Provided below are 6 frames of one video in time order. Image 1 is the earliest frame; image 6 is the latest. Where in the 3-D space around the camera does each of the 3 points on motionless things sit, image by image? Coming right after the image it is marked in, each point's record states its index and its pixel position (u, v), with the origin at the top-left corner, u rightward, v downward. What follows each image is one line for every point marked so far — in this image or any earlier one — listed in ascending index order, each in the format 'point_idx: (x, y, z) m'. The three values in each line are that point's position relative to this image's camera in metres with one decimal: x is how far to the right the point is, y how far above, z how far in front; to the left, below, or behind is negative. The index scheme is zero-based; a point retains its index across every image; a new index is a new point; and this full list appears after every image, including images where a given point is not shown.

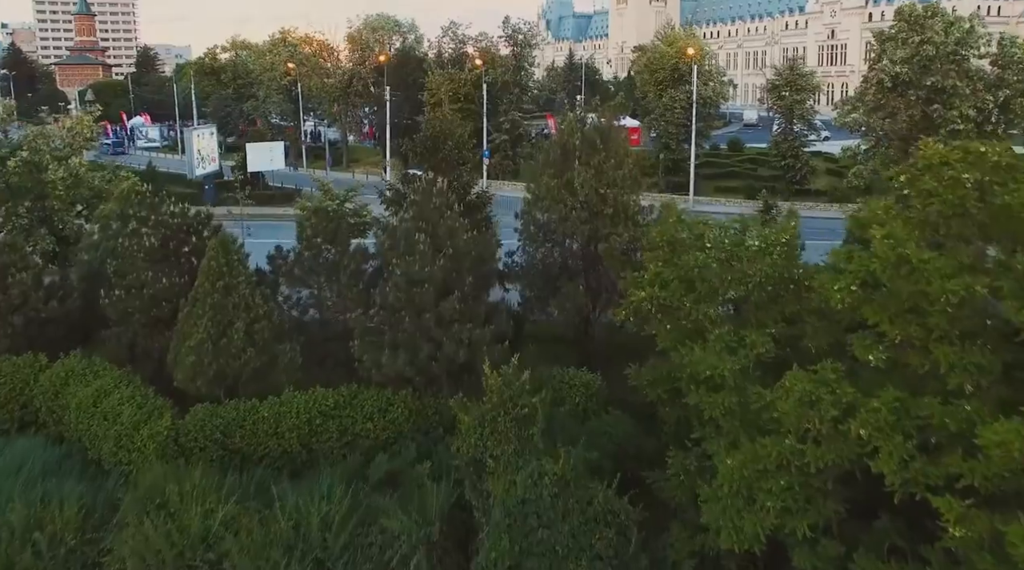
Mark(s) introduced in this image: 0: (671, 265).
0: (+2.3, +0.3, +13.3) m
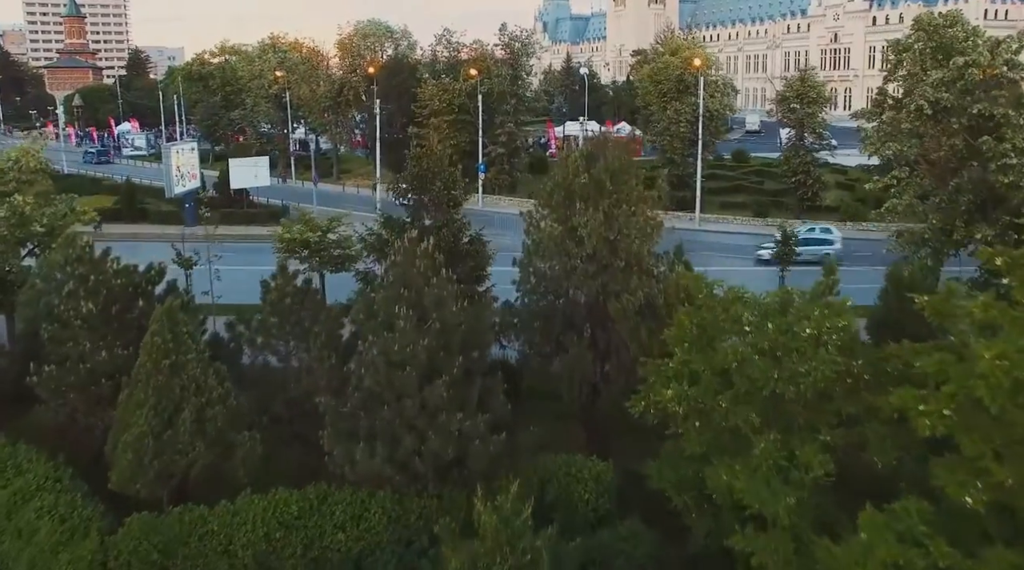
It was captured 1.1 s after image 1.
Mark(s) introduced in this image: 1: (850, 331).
0: (+2.3, -0.8, +11.0) m
1: (+3.9, -0.5, +10.5) m
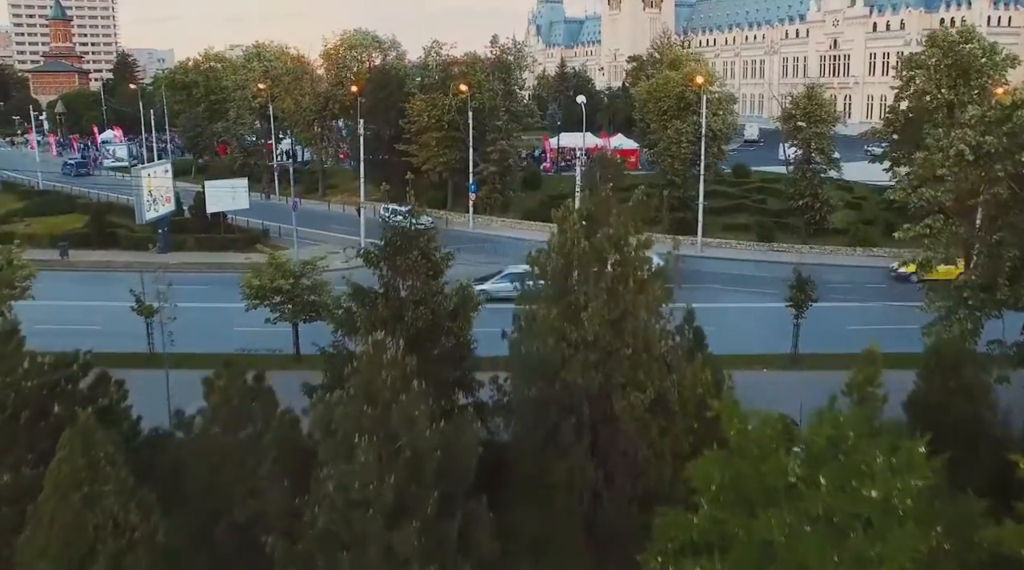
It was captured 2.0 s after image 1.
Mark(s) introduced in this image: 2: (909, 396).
0: (+2.1, -2.1, +8.8) m
1: (+3.7, -1.9, +8.2) m
2: (+7.2, -2.0, +16.7) m
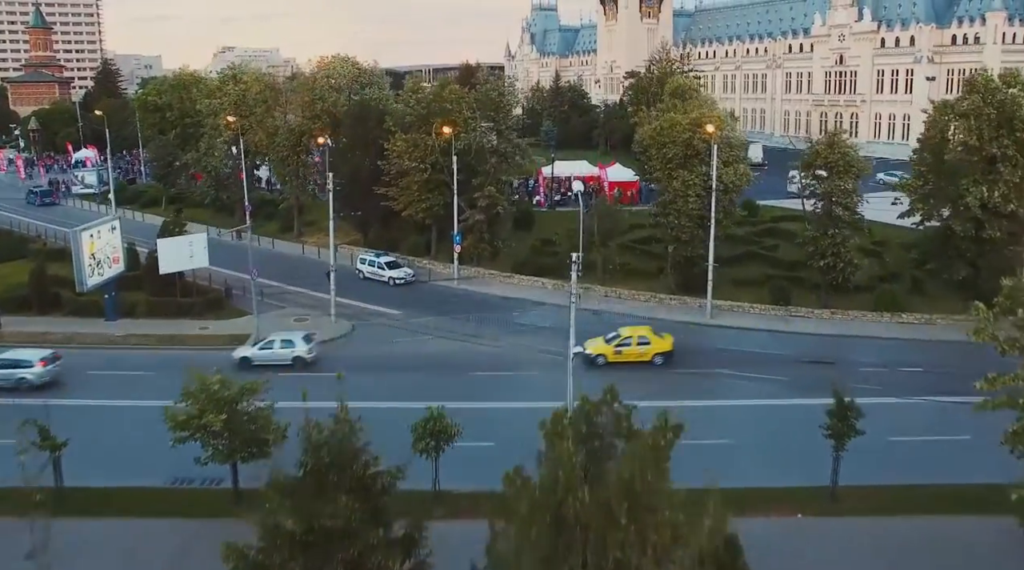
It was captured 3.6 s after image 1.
0: (+1.8, -5.0, +4.4) m
1: (+3.4, -4.8, +3.9) m
2: (+6.9, -4.9, +12.4) m
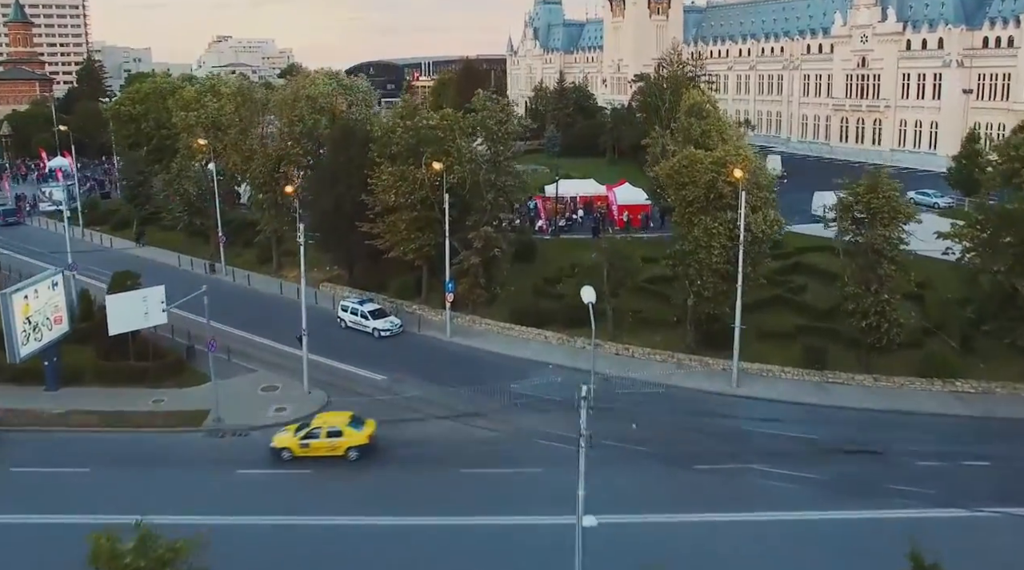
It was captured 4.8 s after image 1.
0: (+1.7, -8.0, -0.1) m
1: (+3.3, -7.7, -0.7) m
2: (+6.7, -7.7, +7.8) m
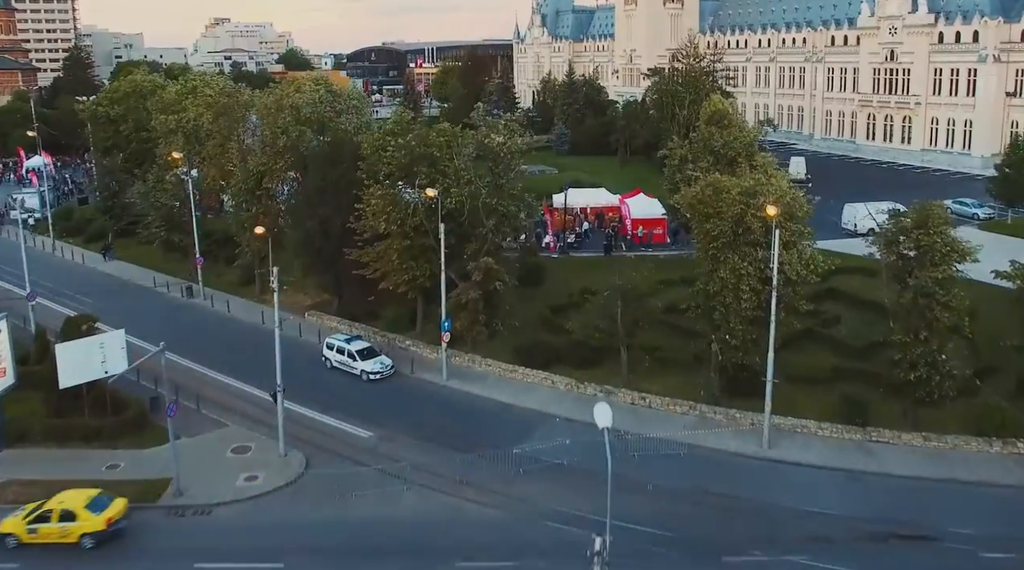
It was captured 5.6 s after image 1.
0: (+1.5, -10.3, -3.9) m
1: (+3.1, -10.1, -4.5) m
2: (+6.6, -9.9, +4.0) m
